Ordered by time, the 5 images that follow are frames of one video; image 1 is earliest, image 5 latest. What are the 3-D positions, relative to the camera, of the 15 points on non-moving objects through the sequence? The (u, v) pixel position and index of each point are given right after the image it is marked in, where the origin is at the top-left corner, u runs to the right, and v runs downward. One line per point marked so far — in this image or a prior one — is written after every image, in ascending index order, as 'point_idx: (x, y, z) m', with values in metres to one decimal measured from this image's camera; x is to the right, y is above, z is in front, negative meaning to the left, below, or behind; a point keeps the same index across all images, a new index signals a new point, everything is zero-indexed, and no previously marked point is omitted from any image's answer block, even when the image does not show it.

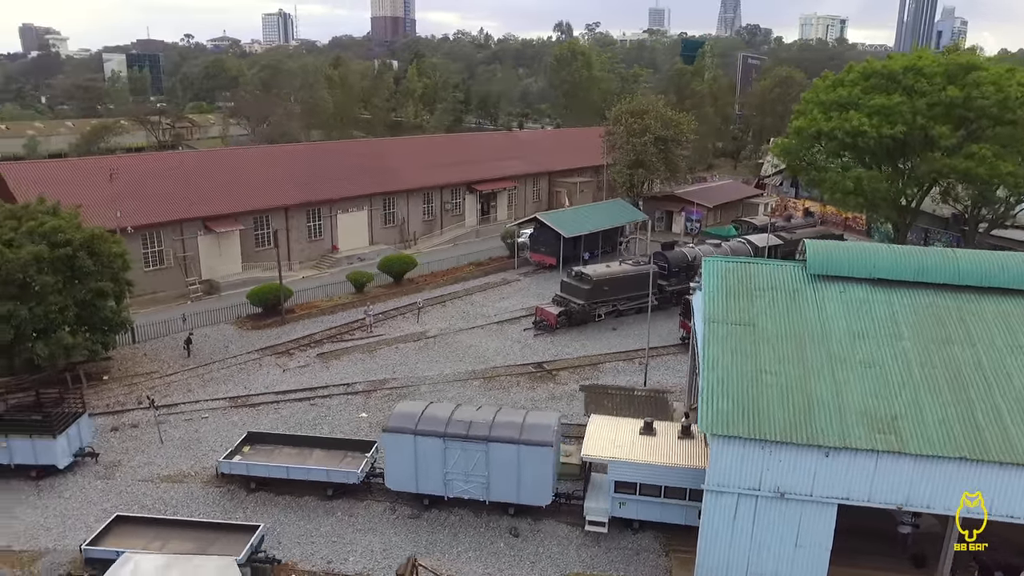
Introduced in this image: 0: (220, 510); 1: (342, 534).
0: (-6.2, -4.8, +16.4) m
1: (-3.5, -5.1, +15.8) m
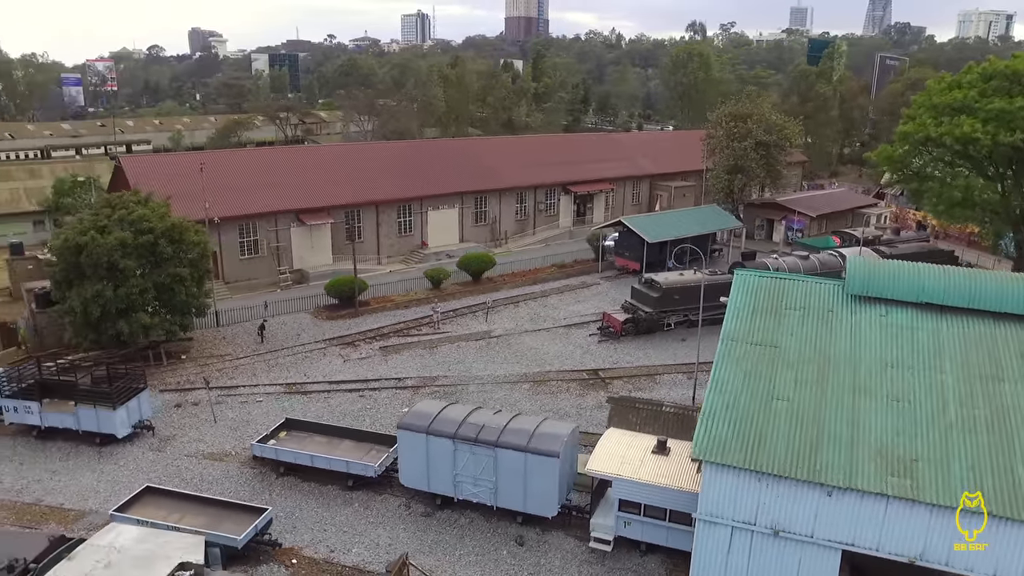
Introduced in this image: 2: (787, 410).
0: (-5.9, -4.6, +17.2) m
1: (-3.3, -5.0, +16.2) m
2: (+4.5, -2.0, +12.6) m
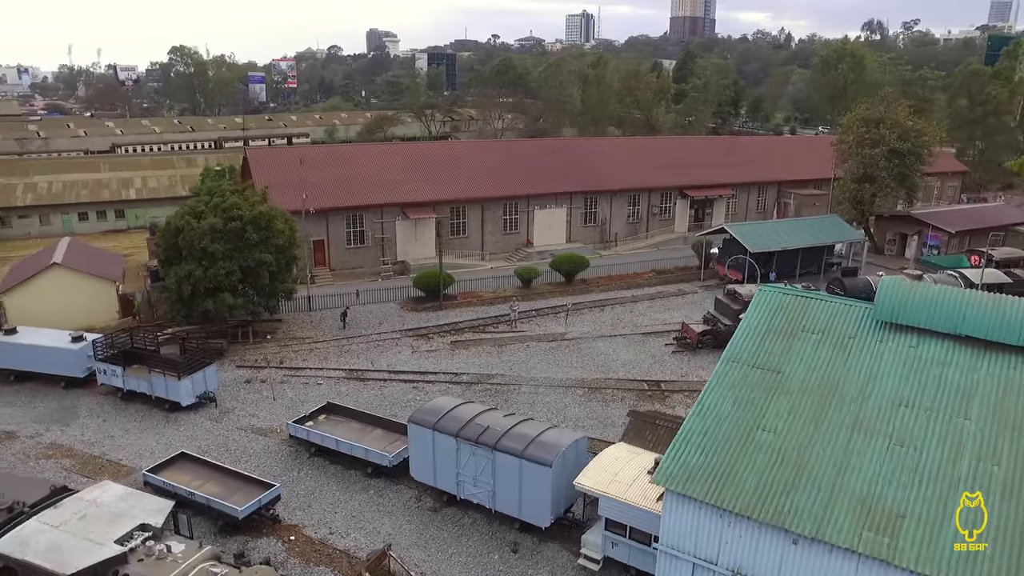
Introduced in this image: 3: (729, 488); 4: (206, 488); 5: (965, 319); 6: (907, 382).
0: (-5.5, -4.2, +18.1) m
1: (-3.3, -4.8, +16.7) m
2: (+3.9, -2.3, +11.5) m
3: (+3.1, -2.9, +11.0) m
4: (-6.4, -4.2, +16.0) m
5: (+7.2, -0.5, +12.2) m
6: (+6.2, -1.5, +11.9) m
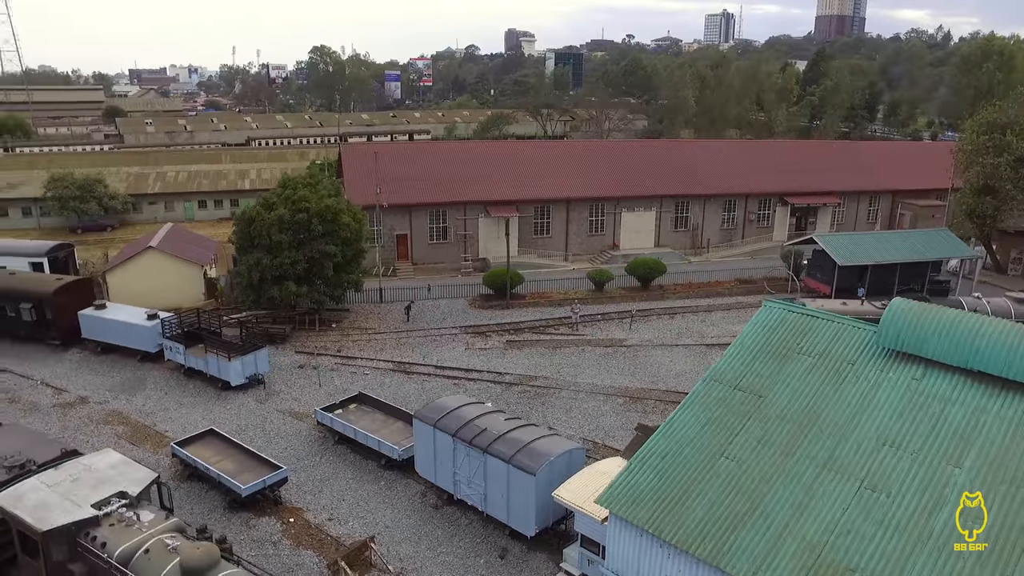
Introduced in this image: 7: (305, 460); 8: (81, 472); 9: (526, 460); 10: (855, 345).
0: (-5.1, -4.0, +18.8) m
1: (-3.2, -4.7, +17.0) m
2: (+3.0, -2.5, +10.7) m
3: (+2.2, -3.0, +10.3) m
4: (-6.4, -3.9, +16.9) m
5: (+6.6, -0.9, +10.8) m
6: (+5.4, -1.8, +10.7) m
7: (-5.0, -4.1, +18.6) m
8: (-7.3, -3.1, +13.0) m
9: (+0.3, -3.3, +14.6) m
10: (+5.3, -0.9, +11.9) m
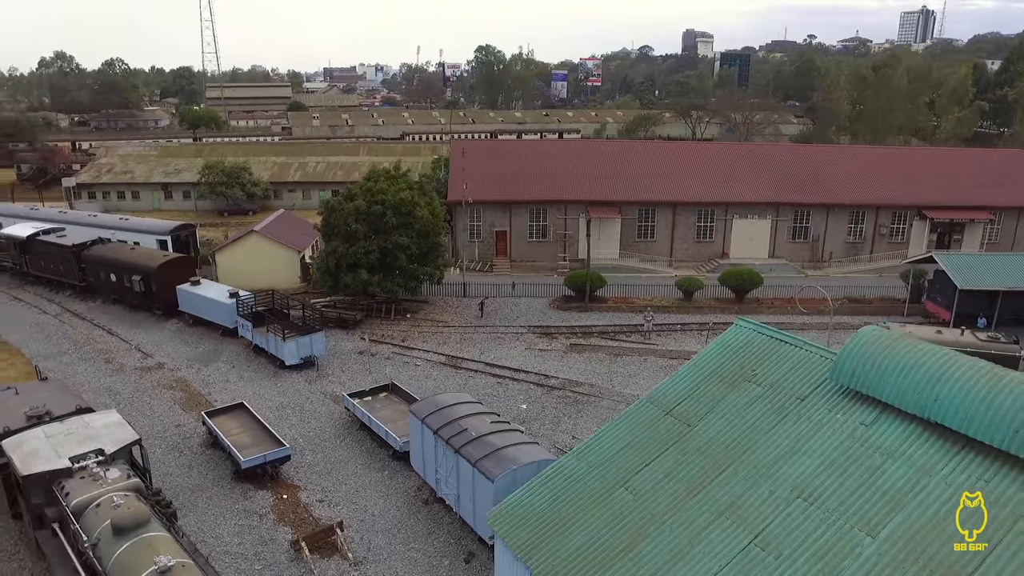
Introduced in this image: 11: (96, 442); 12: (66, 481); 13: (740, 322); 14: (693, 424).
0: (-4.7, -3.7, +19.5) m
1: (-3.3, -4.5, +17.3) m
2: (+1.5, -2.7, +9.7) m
3: (+0.5, -3.1, +9.6) m
4: (-6.3, -3.5, +17.9) m
5: (+5.0, -1.3, +9.0) m
6: (+3.8, -2.1, +9.2) m
7: (-4.7, -3.8, +19.2) m
8: (-8.1, -2.6, +14.3) m
9: (-0.4, -3.3, +14.2) m
10: (+4.1, -1.2, +10.4) m
11: (-7.5, -2.8, +13.9) m
12: (-7.5, -3.3, +13.0) m
13: (+3.5, -0.5, +12.0) m
14: (+2.5, -1.8, +10.5) m
